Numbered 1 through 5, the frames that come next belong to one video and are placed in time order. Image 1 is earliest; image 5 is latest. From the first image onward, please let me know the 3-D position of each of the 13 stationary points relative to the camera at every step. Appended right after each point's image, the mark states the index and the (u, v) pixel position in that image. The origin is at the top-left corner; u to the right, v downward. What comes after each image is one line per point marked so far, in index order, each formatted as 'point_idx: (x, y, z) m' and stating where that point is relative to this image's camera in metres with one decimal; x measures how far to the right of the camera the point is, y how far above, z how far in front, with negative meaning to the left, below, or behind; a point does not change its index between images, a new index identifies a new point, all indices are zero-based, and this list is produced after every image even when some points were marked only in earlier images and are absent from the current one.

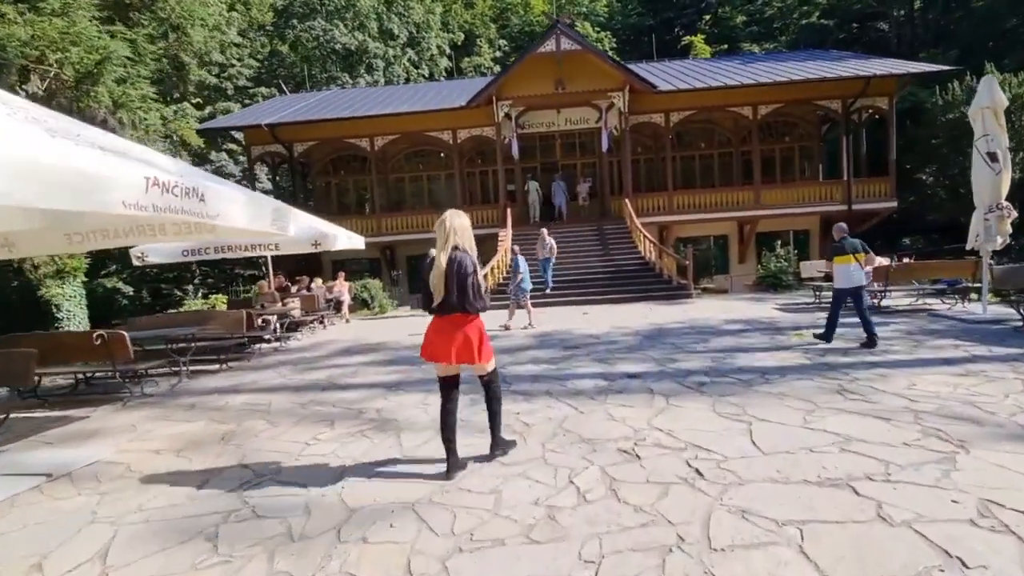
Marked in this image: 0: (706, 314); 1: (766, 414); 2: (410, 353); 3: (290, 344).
0: (+5.0, -0.7, +13.0) m
1: (+2.6, -1.3, +5.3) m
2: (-2.1, -1.4, +10.4) m
3: (-5.6, -1.4, +12.7) m
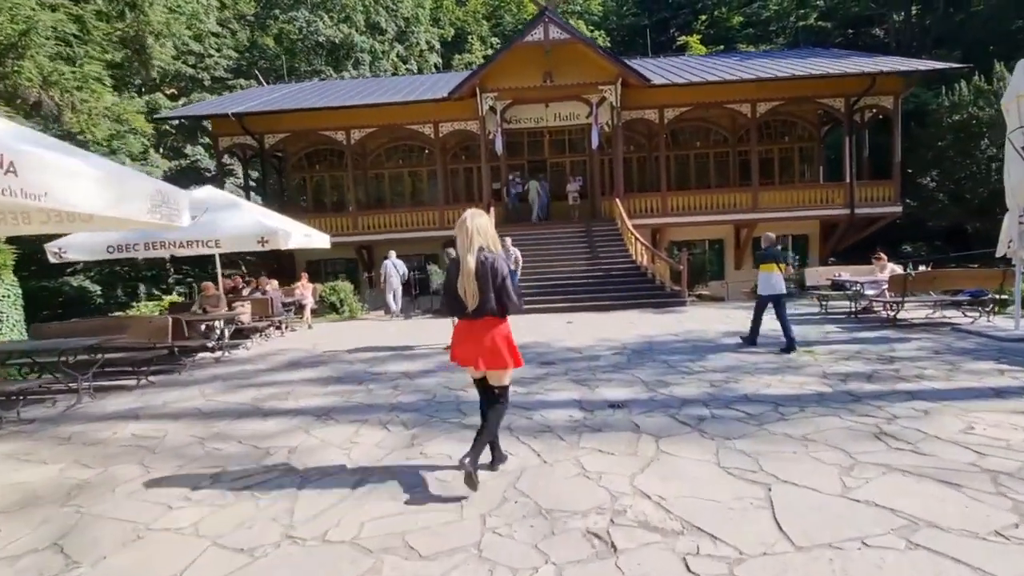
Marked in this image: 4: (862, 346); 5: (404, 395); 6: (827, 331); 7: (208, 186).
0: (+4.4, -0.9, +11.7) m
1: (+2.1, -1.4, +3.9) m
2: (-2.7, -1.5, +9.0) m
3: (-6.2, -1.5, +11.3) m
4: (+6.2, -1.0, +8.9) m
5: (-1.5, -1.5, +7.1) m
6: (+6.6, -0.9, +10.5) m
7: (-7.3, +2.4, +12.0) m
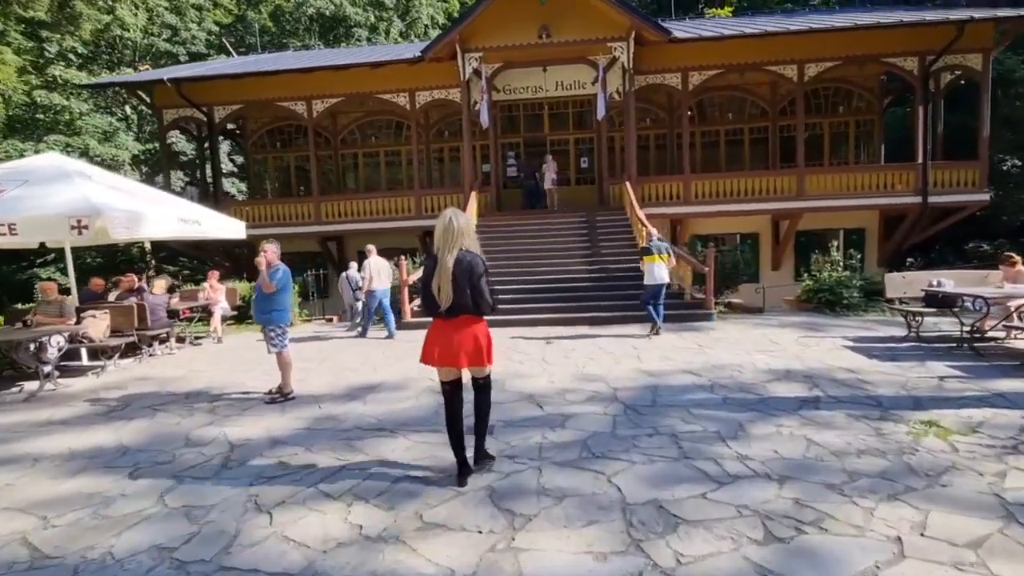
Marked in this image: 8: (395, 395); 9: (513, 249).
0: (+3.5, -1.1, +8.0) m
1: (+0.9, -1.7, +0.3) m
2: (-3.6, -1.6, +5.6) m
3: (-7.1, -1.6, +8.0) m
4: (+5.2, -1.3, +5.1) m
5: (-2.6, -1.7, +3.6) m
6: (+5.7, -1.1, +6.7) m
7: (-8.1, +2.4, +8.7) m
8: (-1.6, -1.5, +6.8) m
9: (0.0, +1.1, +15.0) m
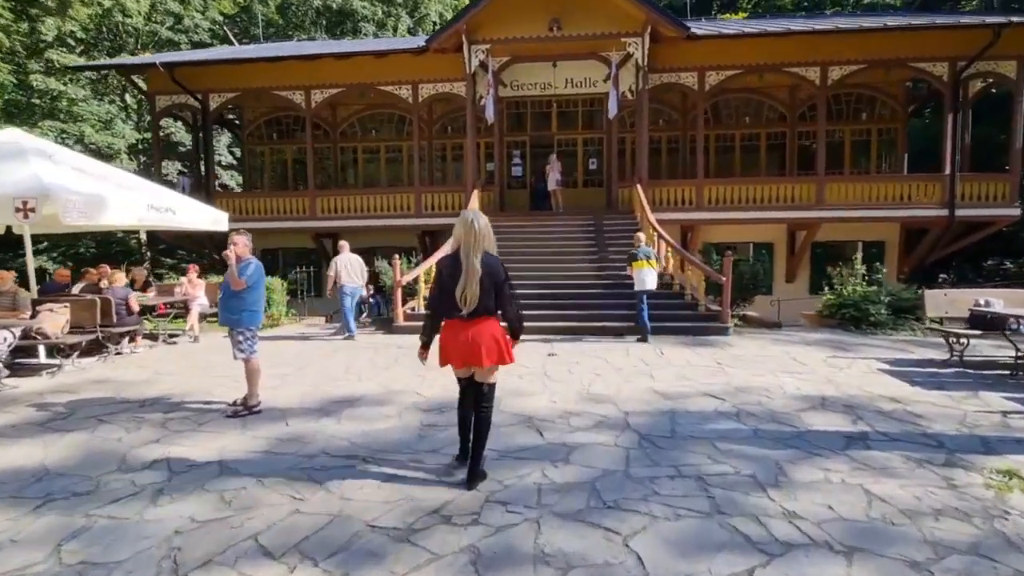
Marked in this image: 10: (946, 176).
0: (+3.5, -1.3, +7.2) m
1: (+0.9, -1.8, -0.5) m
2: (-3.7, -1.5, +4.8) m
3: (-7.1, -1.4, +7.2) m
4: (+5.1, -1.5, +4.2) m
5: (-2.6, -1.7, +2.8) m
6: (+5.6, -1.4, +5.9) m
7: (-8.0, +2.5, +8.0) m
8: (-1.6, -1.5, +6.0) m
9: (+0.1, +1.0, +14.2) m
10: (+13.6, +3.5, +15.7) m
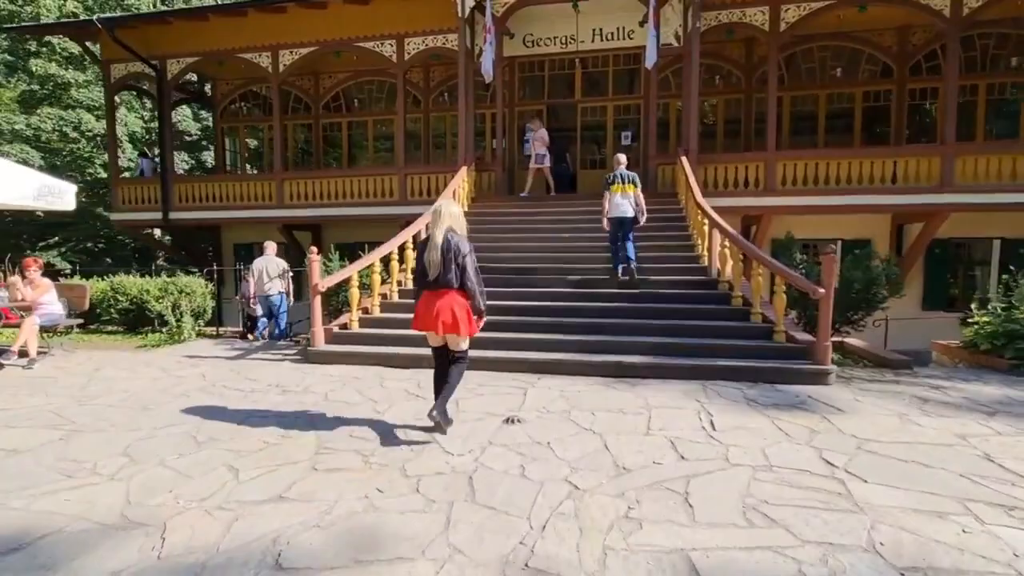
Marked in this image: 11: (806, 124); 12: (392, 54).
0: (+2.6, -1.4, +3.1) m
1: (-0.7, -1.9, -4.3) m
2: (-4.8, -1.6, +1.4) m
3: (-7.9, -1.4, +4.2) m
4: (+4.0, -1.7, 0.0) m
5: (-3.9, -1.7, -0.7) m
6: (+4.6, -1.6, +1.6) m
7: (-8.6, +2.5, +5.0) m
8: (-2.6, -1.6, +2.4) m
9: (0.0, +0.8, +10.4) m
10: (+13.5, +3.1, +10.7) m
11: (+8.1, +4.6, +13.9) m
12: (-3.3, +6.5, +14.1) m
